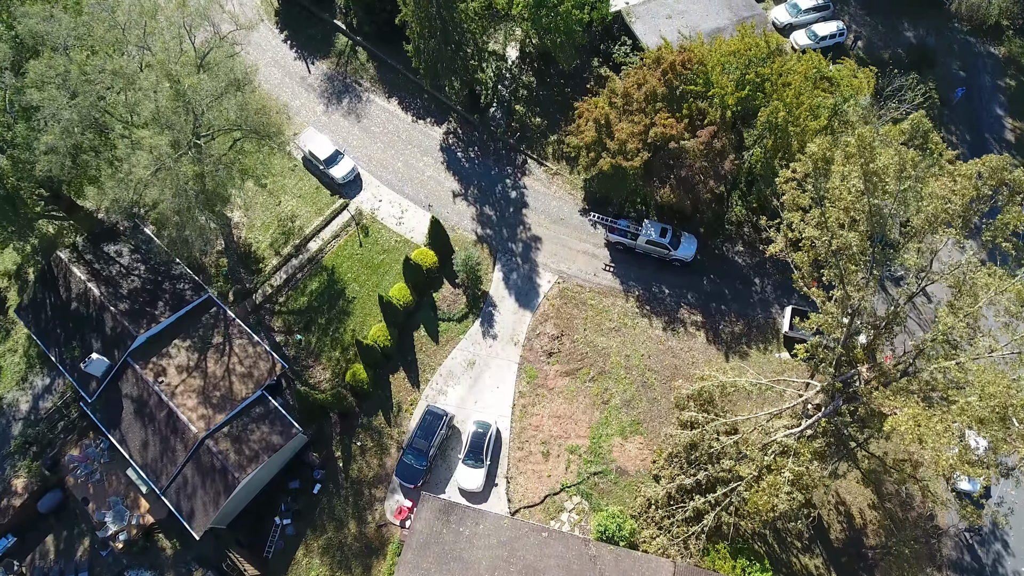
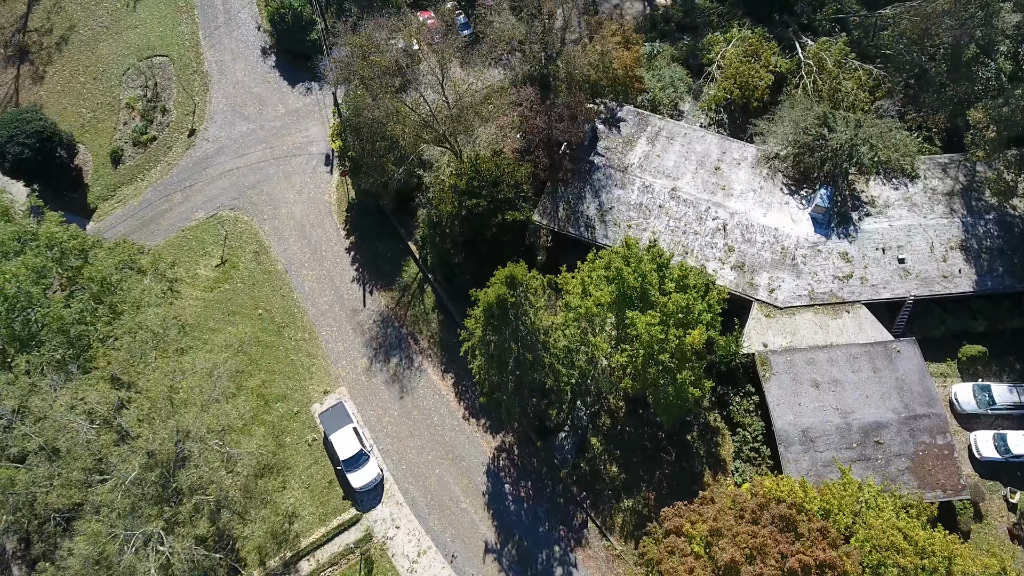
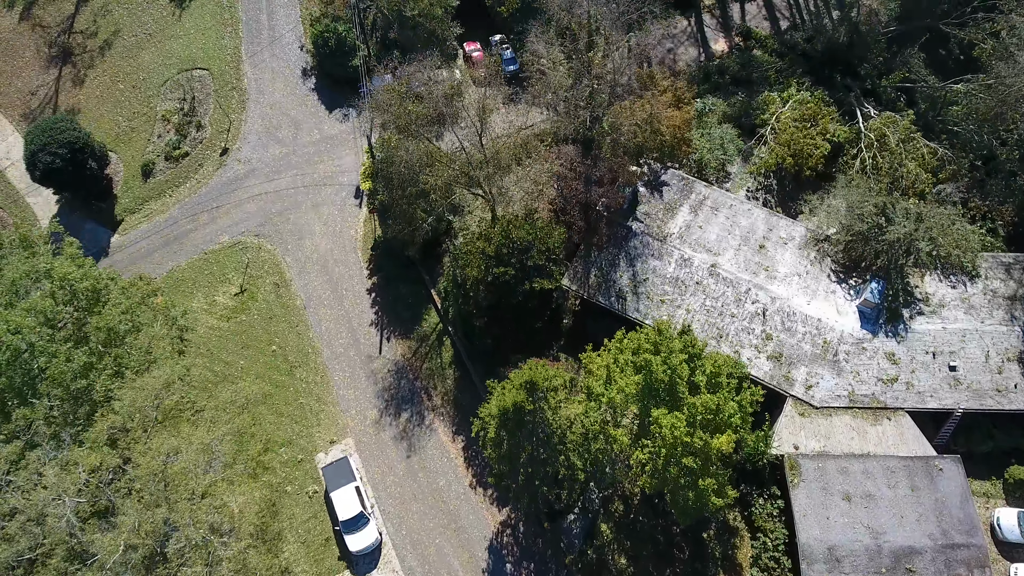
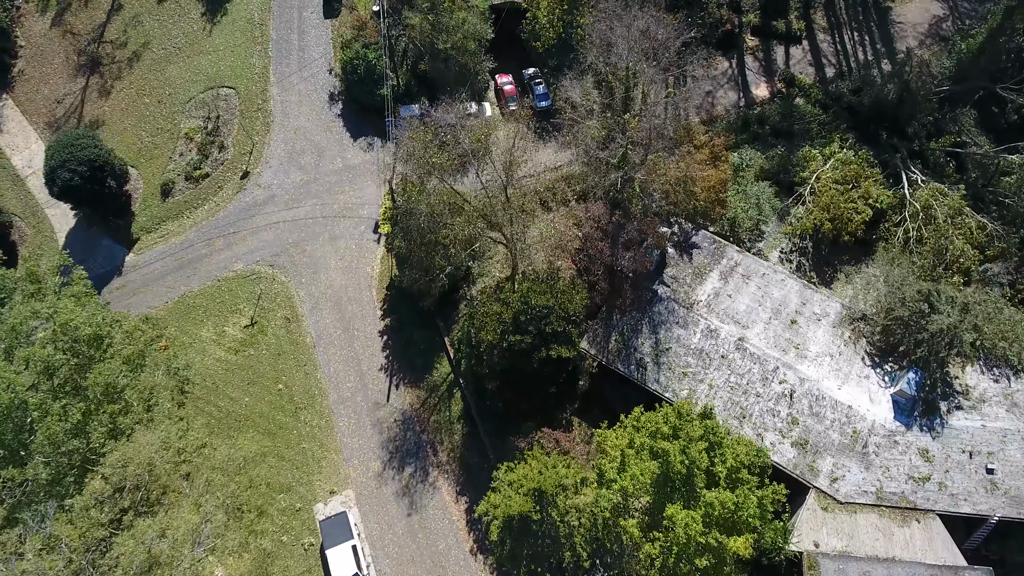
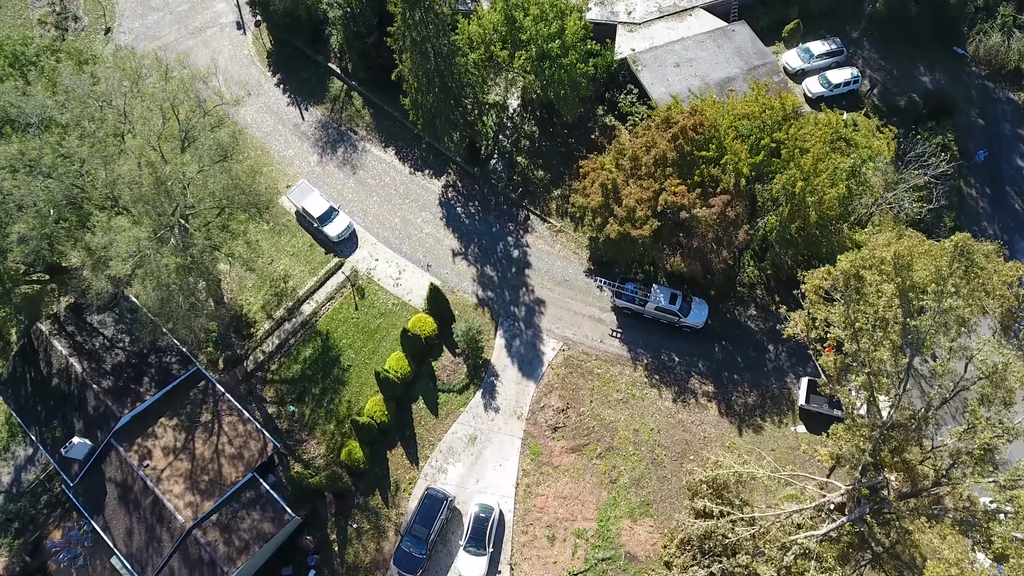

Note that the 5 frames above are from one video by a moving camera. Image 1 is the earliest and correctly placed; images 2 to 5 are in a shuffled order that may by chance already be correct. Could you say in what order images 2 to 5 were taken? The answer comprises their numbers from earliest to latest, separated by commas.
5, 2, 3, 4
